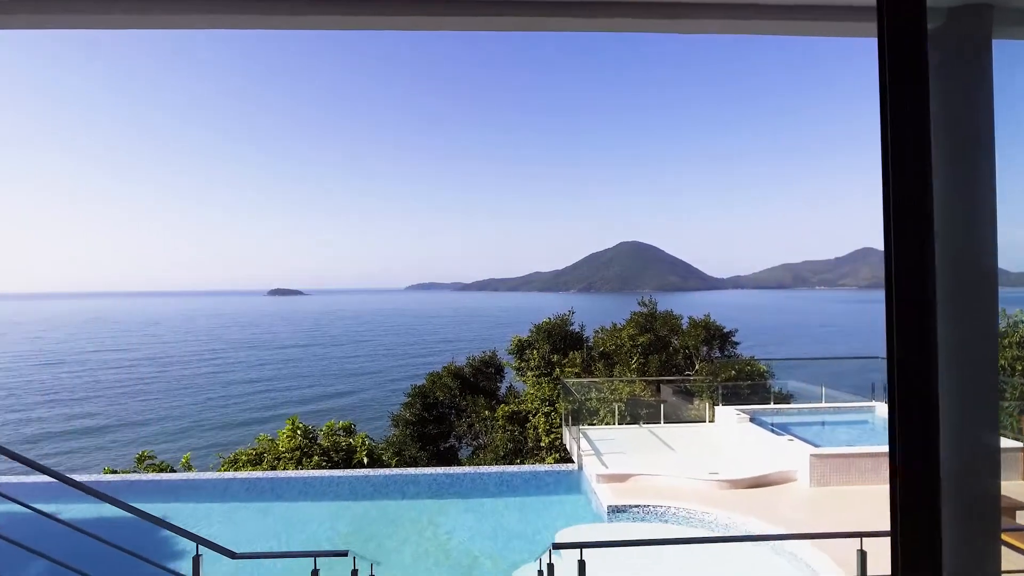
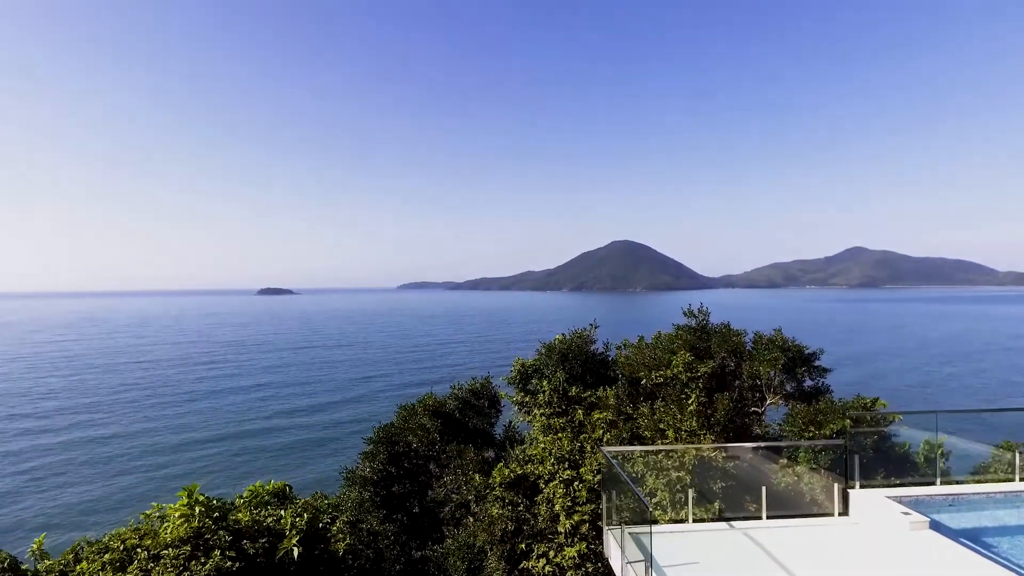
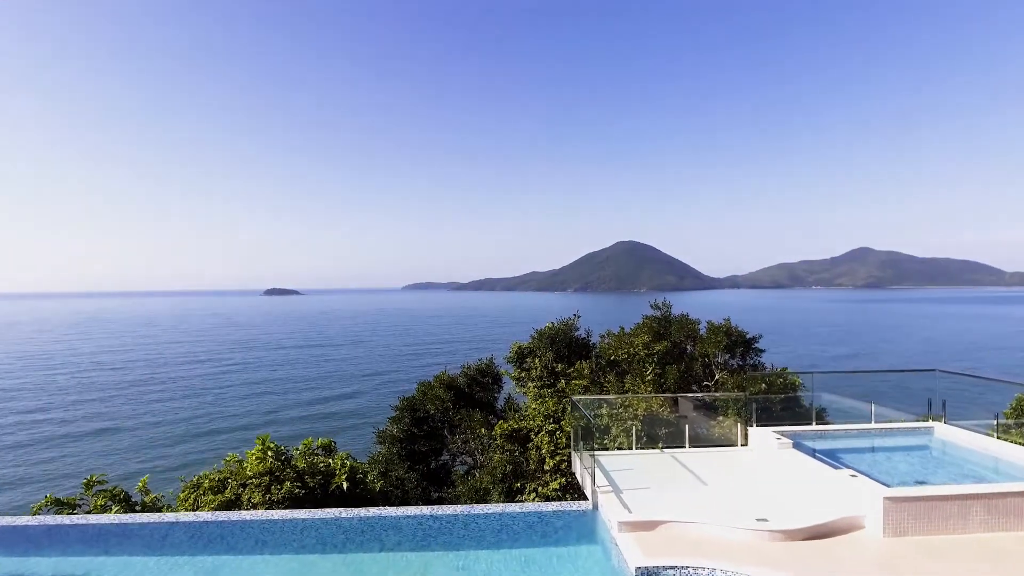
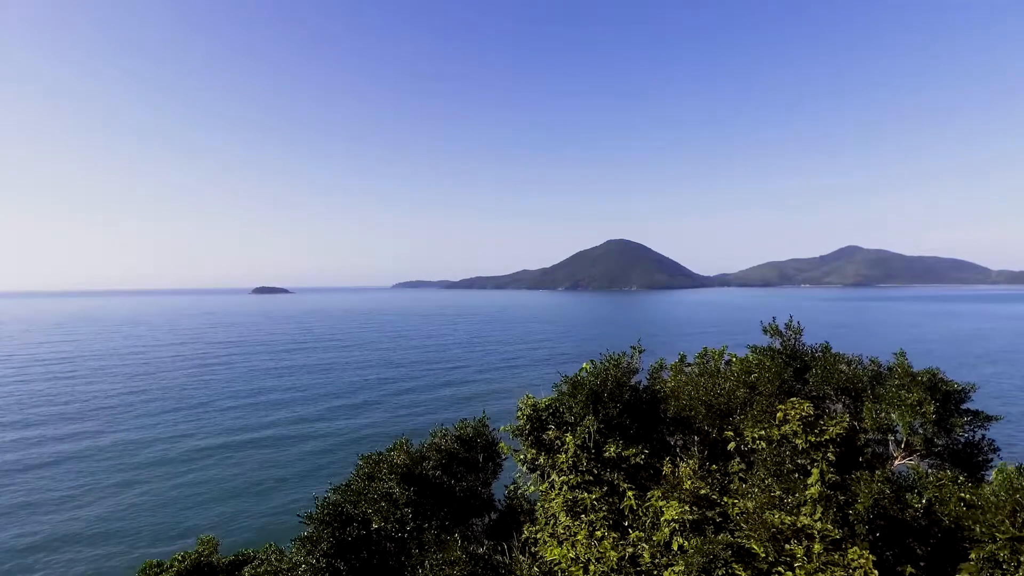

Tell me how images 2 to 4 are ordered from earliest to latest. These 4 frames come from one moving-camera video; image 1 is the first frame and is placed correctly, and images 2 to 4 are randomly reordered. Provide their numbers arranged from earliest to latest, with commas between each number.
3, 2, 4
